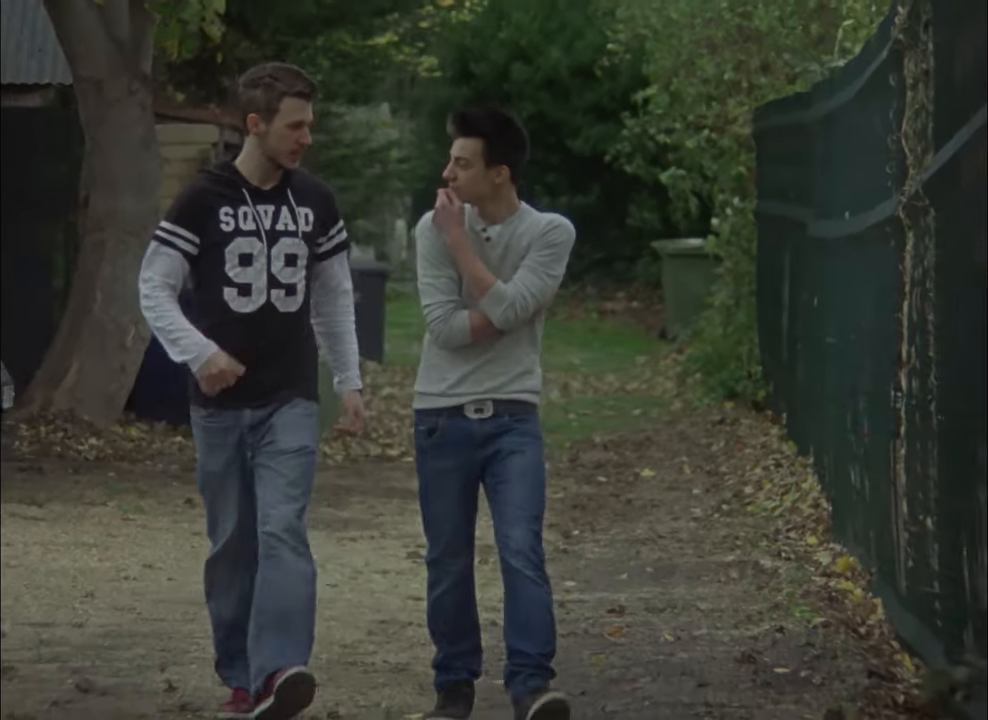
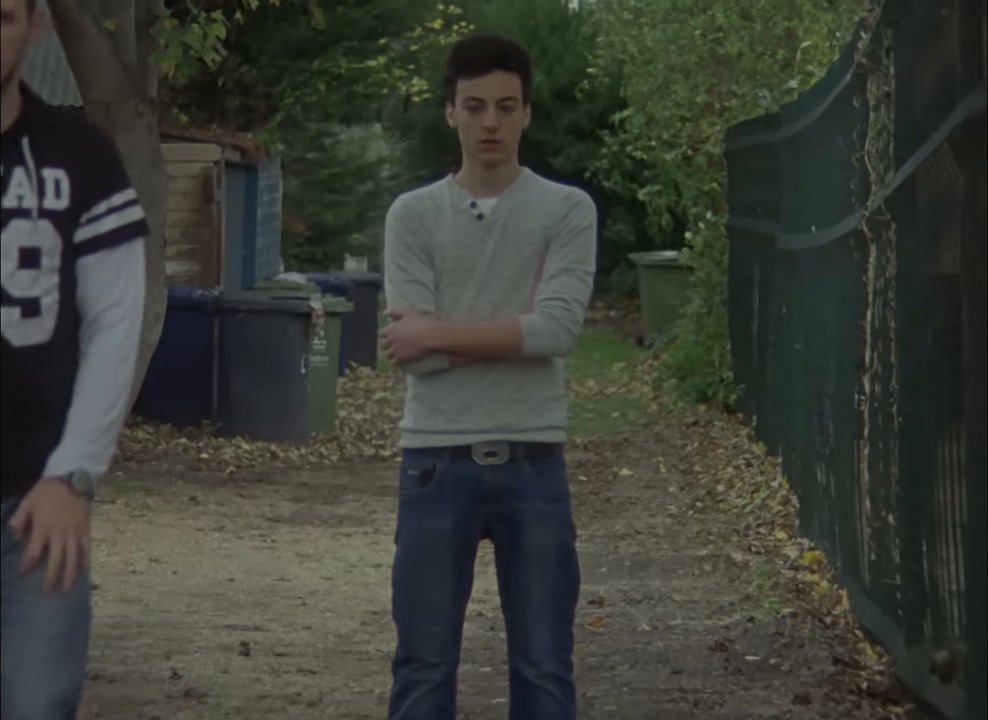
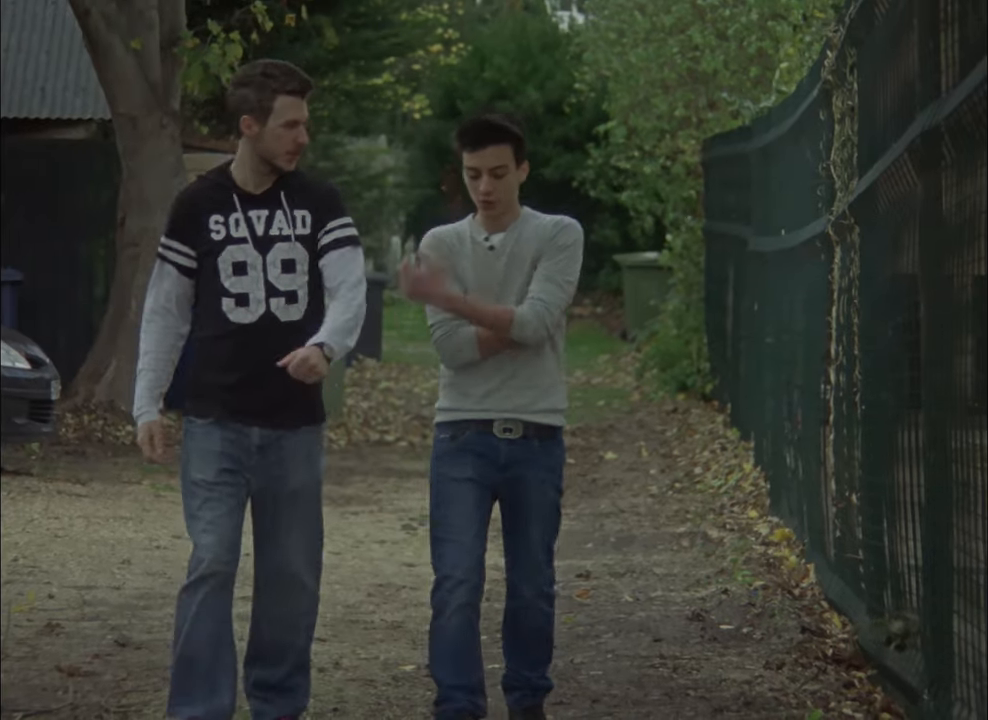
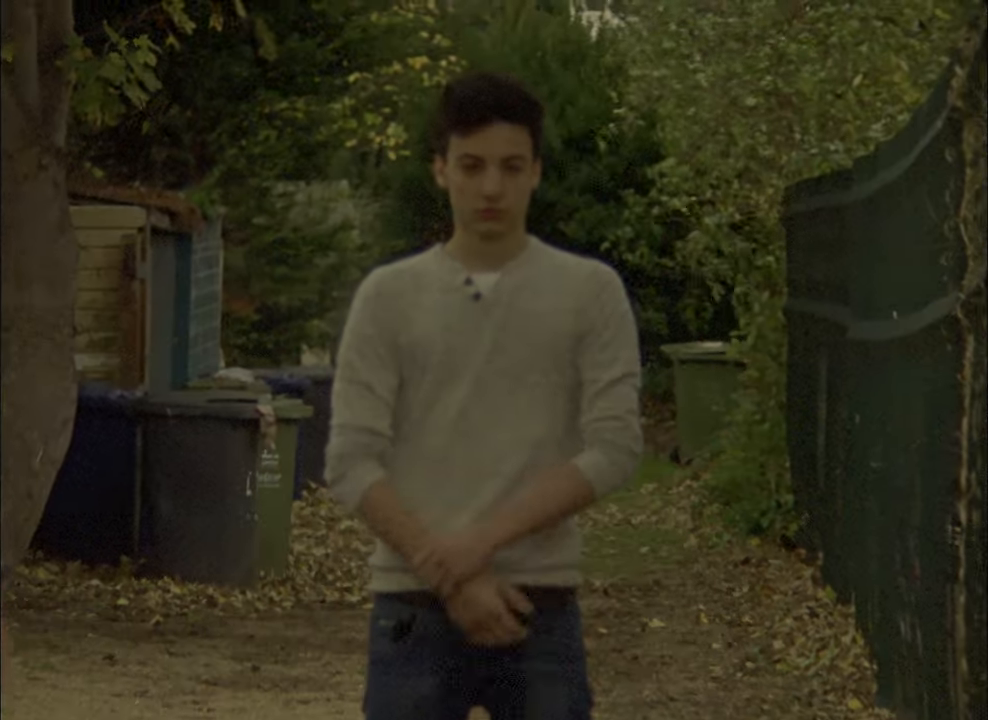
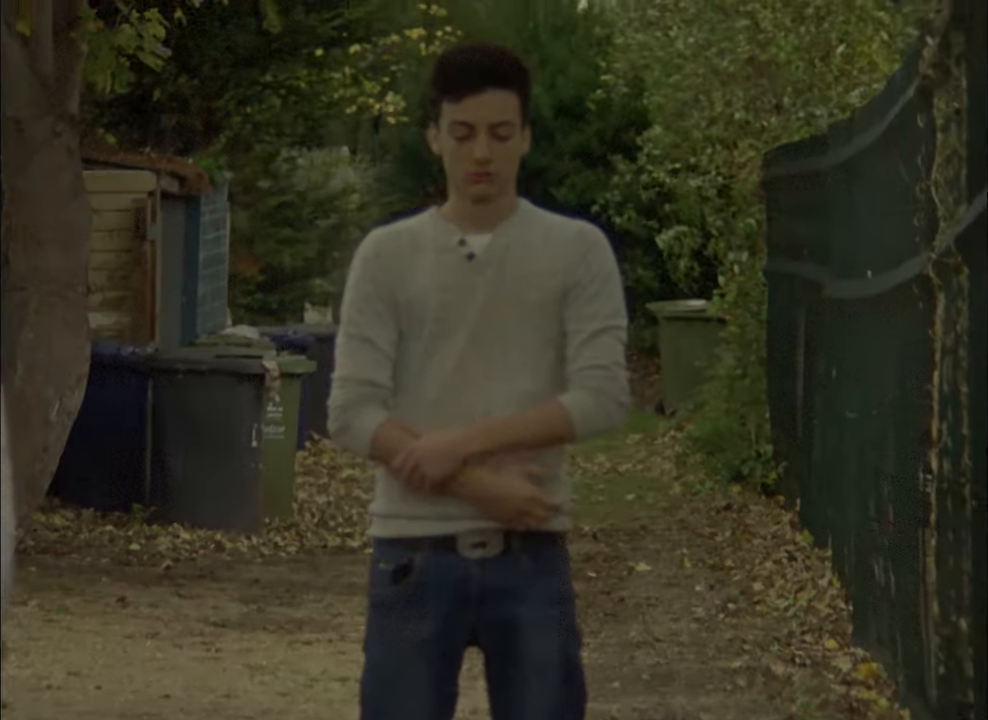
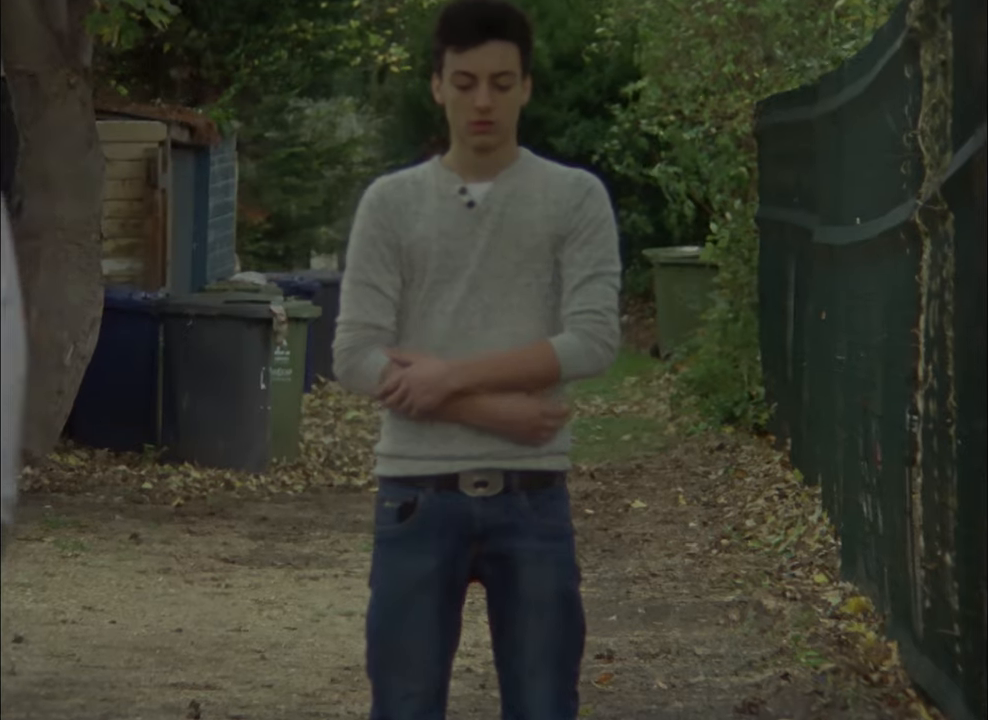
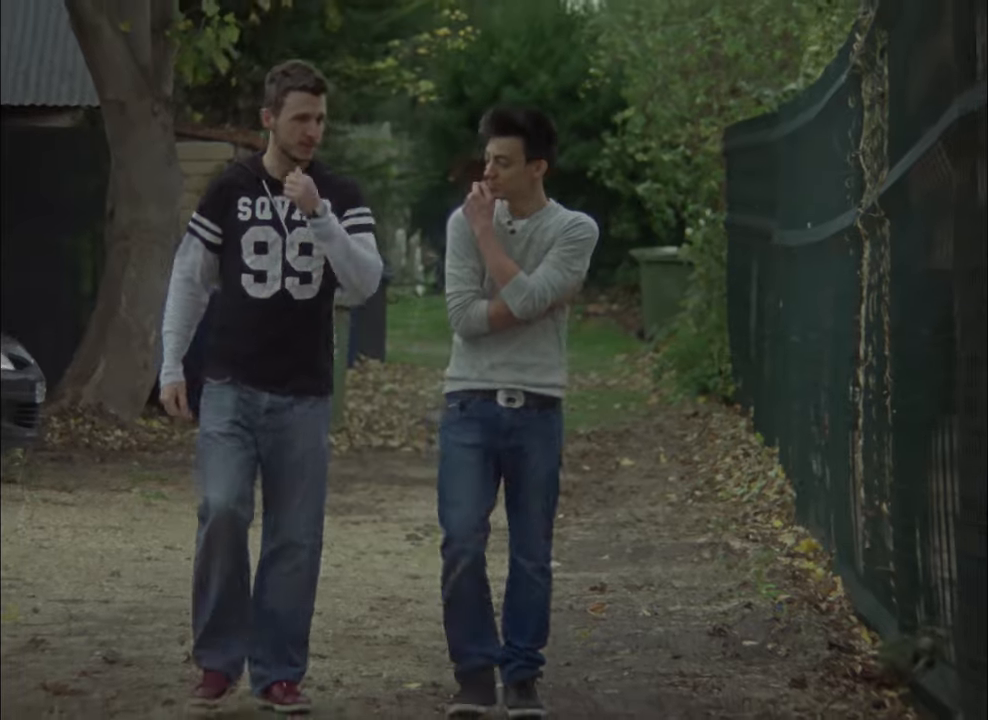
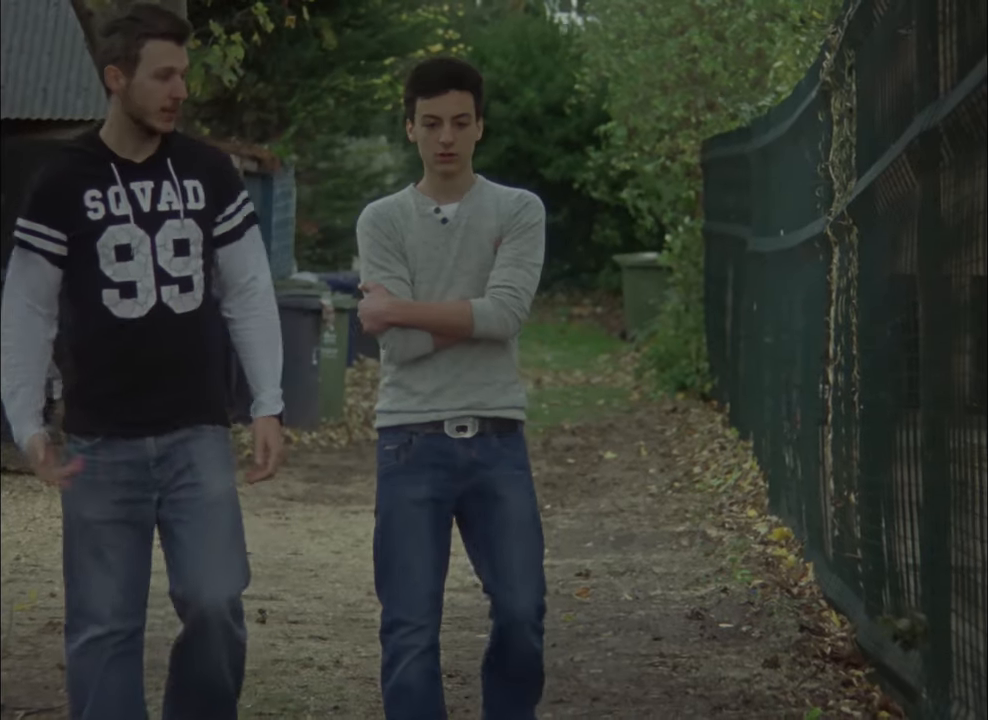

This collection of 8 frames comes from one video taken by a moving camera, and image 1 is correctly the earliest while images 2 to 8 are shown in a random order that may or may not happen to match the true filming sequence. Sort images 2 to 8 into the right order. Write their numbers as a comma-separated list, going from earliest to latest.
7, 3, 8, 2, 6, 5, 4
